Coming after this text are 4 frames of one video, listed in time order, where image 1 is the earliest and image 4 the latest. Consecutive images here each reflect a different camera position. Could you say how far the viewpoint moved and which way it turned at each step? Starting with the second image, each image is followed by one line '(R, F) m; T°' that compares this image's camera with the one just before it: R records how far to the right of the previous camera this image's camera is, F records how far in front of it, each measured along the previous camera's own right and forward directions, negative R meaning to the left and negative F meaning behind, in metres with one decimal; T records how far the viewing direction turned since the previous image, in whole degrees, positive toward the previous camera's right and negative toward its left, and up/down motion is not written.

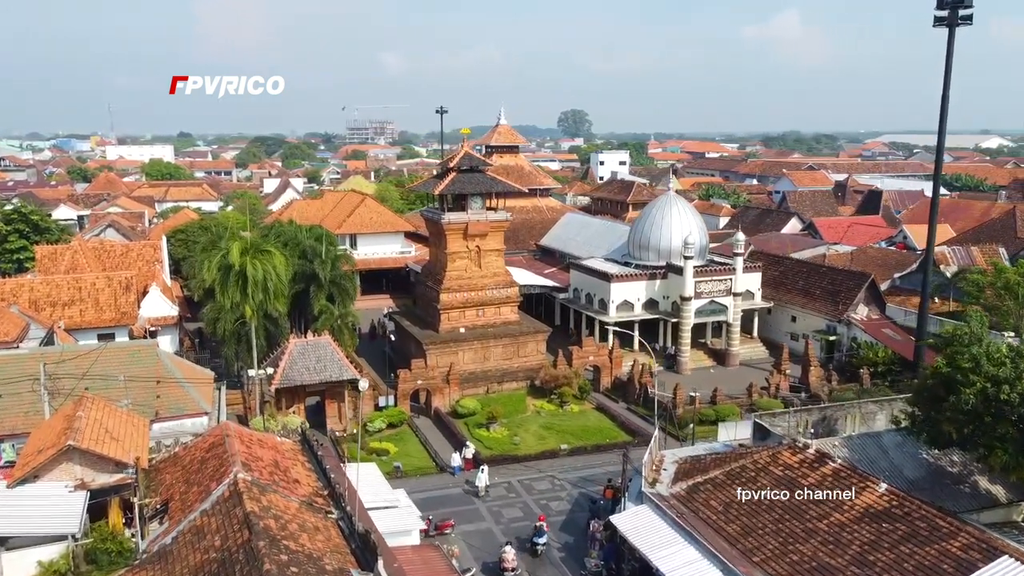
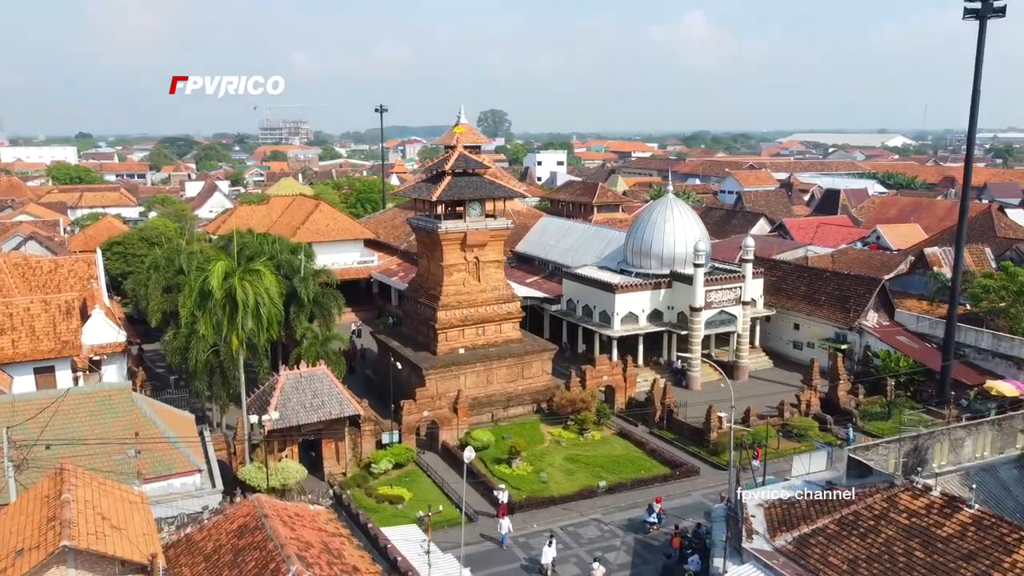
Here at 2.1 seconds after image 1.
(-2.6, +2.6) m; +6°
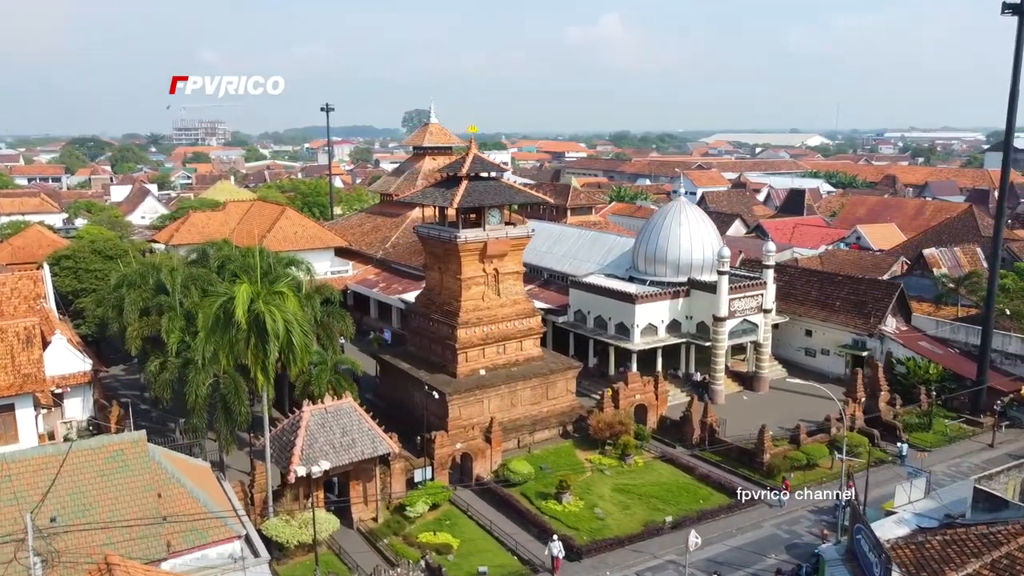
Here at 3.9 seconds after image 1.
(-2.7, +2.1) m; +5°
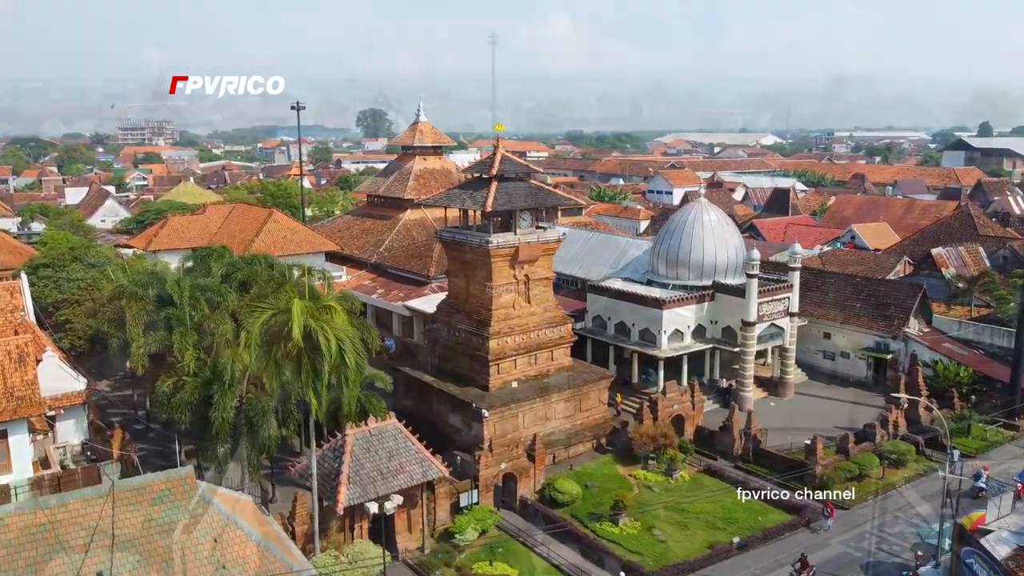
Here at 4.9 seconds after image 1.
(-2.0, +1.2) m; +3°
